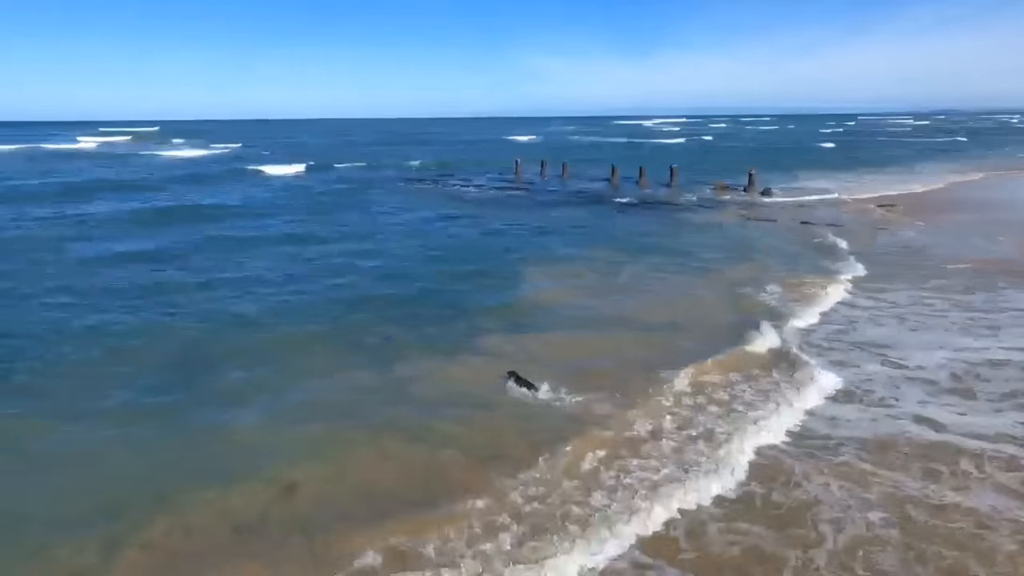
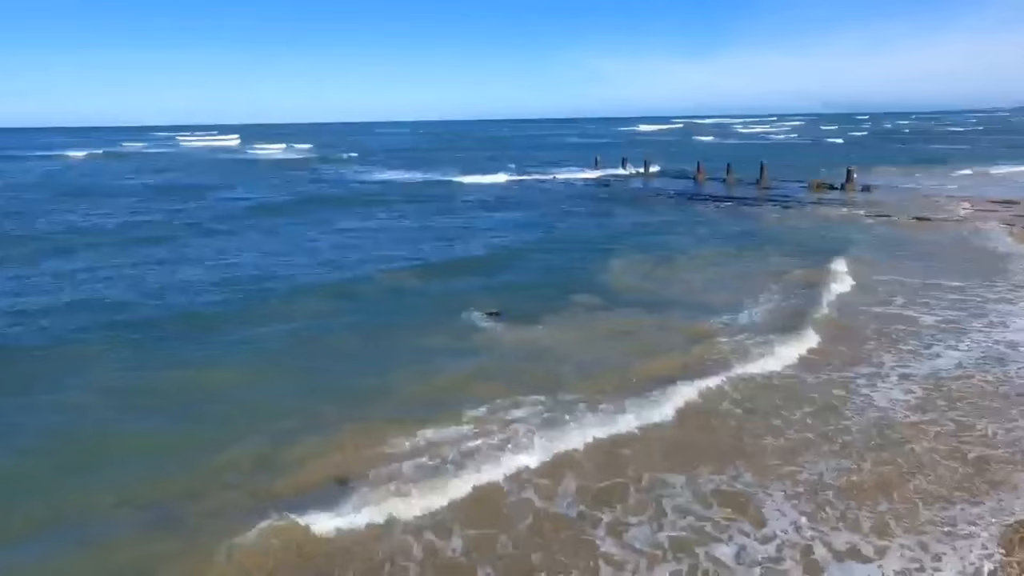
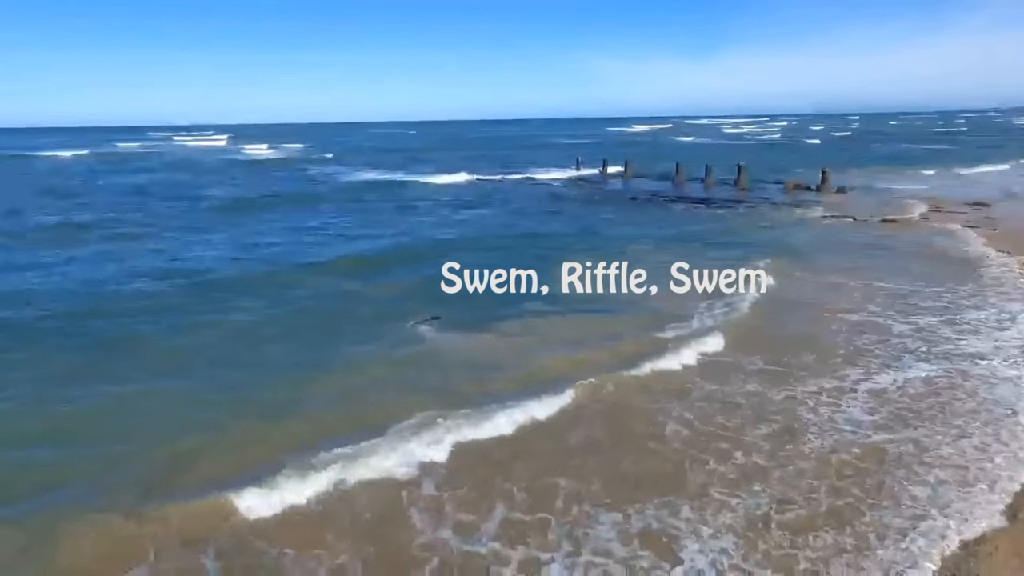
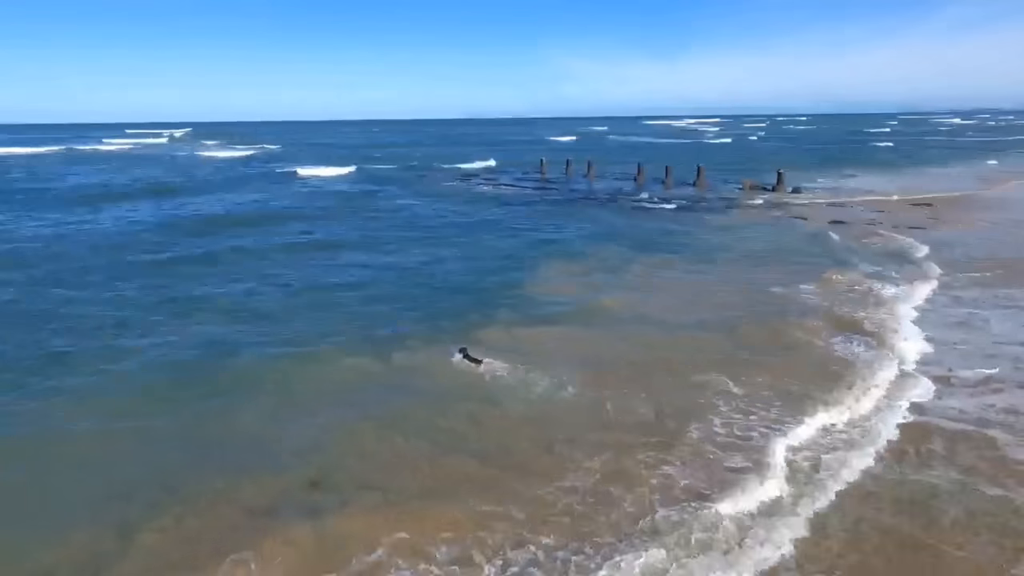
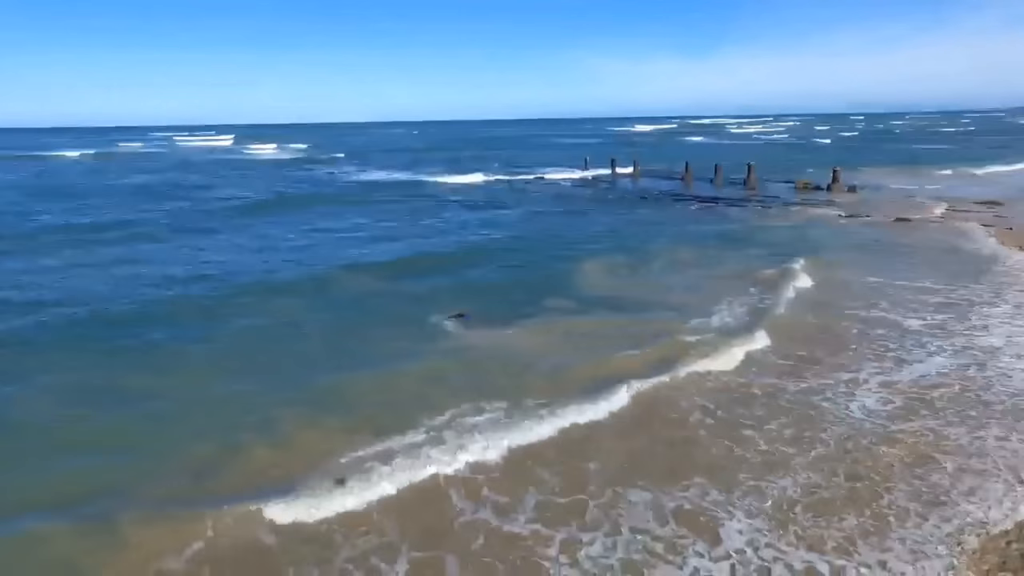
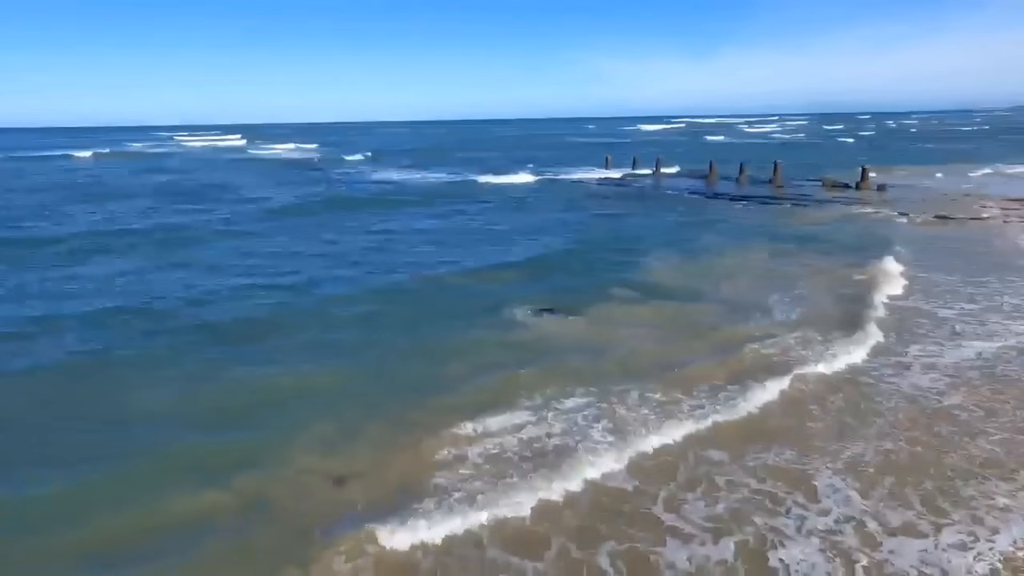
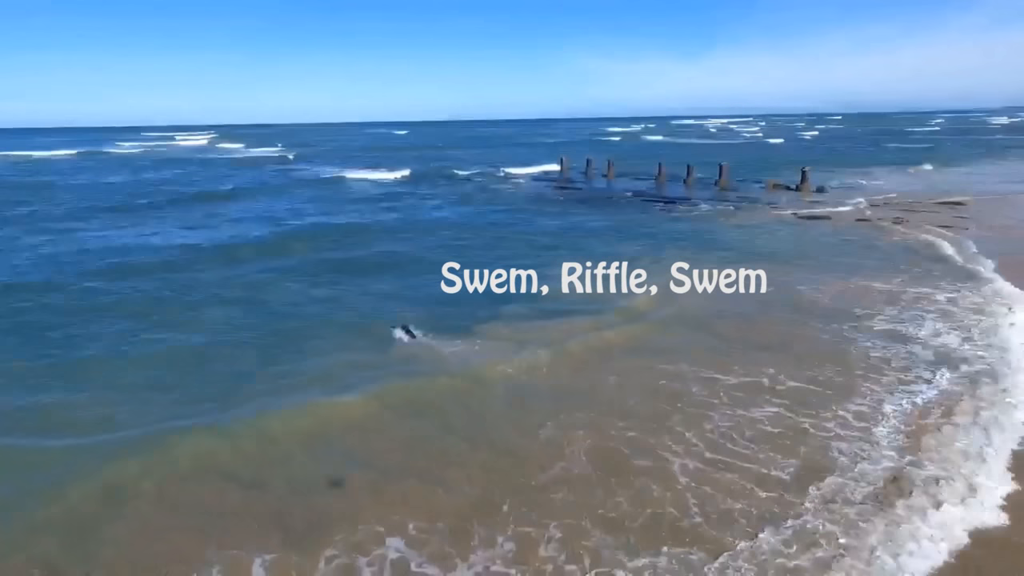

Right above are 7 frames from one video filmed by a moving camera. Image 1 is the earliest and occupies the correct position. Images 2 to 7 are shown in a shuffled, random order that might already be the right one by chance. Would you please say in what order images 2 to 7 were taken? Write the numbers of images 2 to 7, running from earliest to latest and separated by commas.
4, 7, 3, 5, 2, 6
